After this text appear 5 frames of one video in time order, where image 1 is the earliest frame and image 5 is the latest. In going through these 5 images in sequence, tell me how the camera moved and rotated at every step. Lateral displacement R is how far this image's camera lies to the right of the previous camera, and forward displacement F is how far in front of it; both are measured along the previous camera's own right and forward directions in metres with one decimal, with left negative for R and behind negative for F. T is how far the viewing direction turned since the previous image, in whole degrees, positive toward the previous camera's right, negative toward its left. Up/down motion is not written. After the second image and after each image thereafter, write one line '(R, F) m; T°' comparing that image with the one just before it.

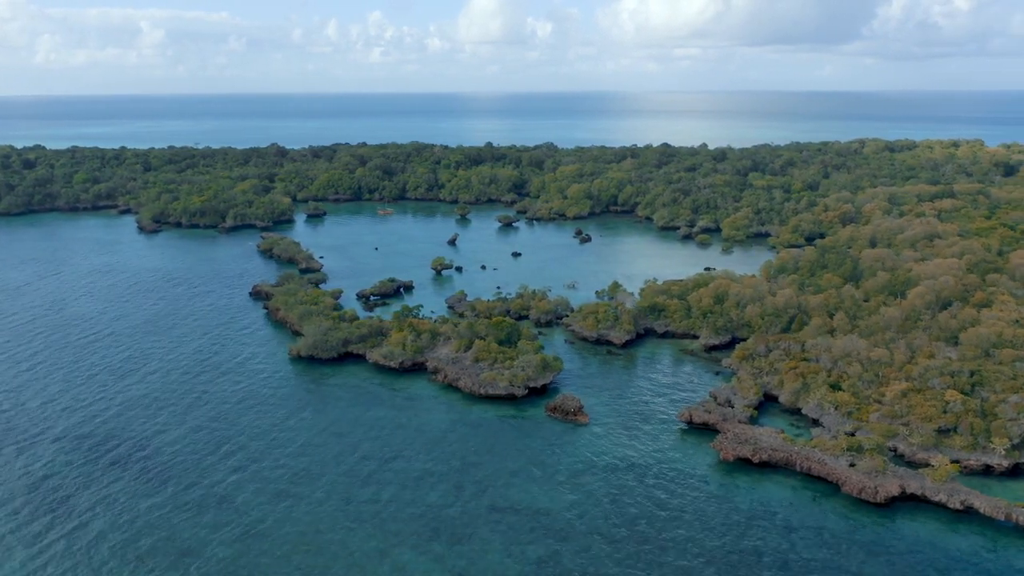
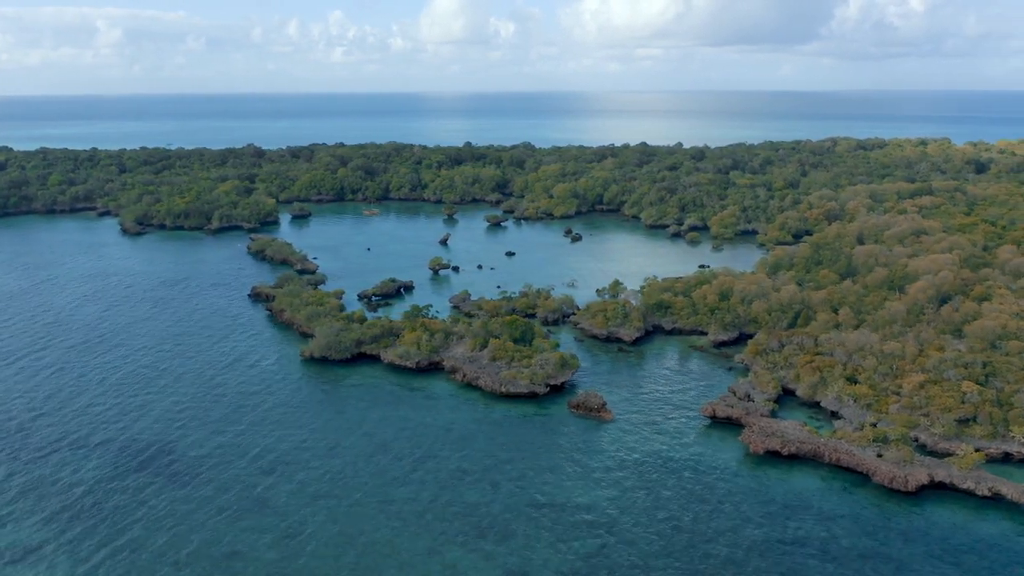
(-2.1, -0.1) m; +2°
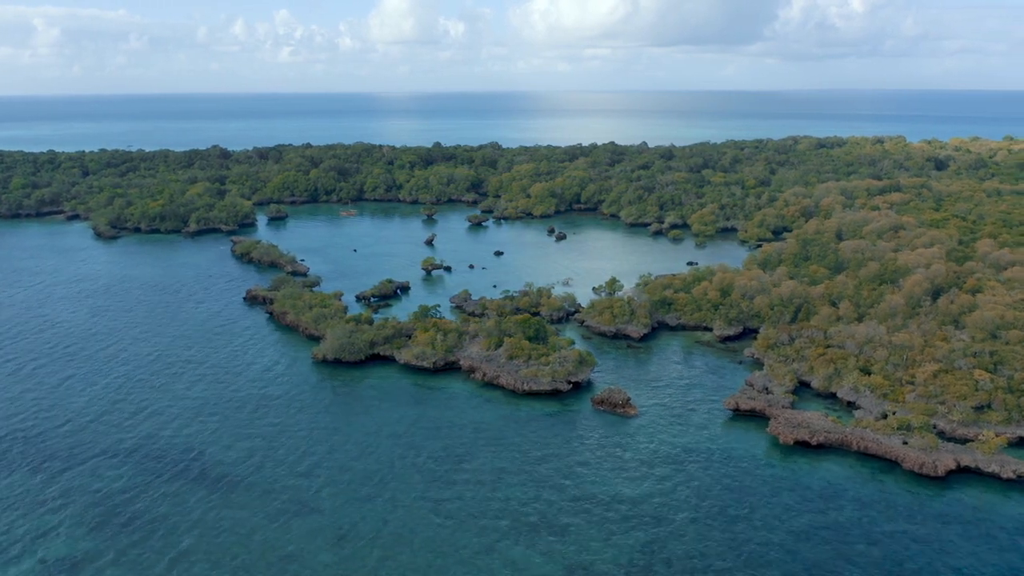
(-2.7, -0.1) m; +3°
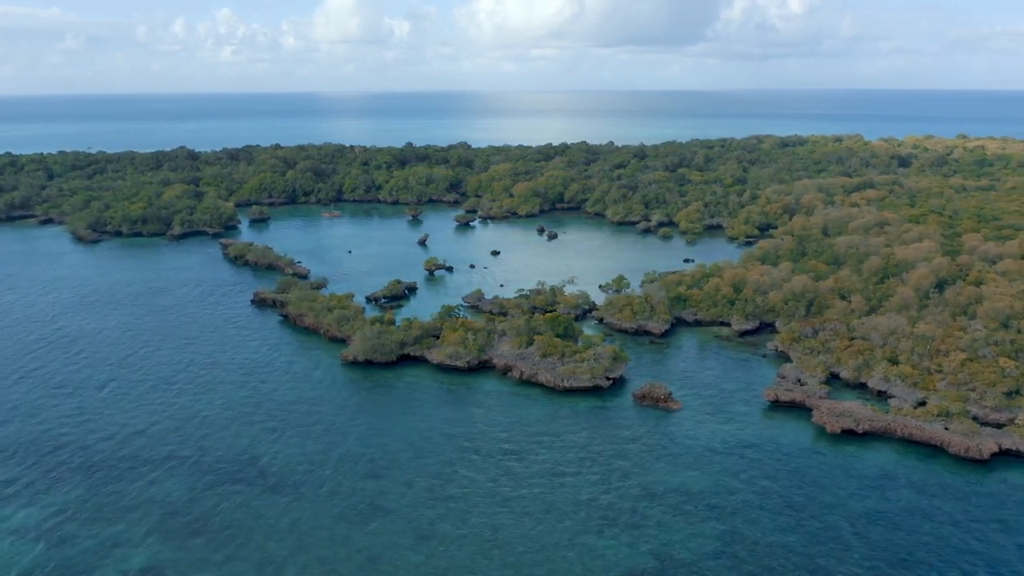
(-3.6, -0.2) m; +3°
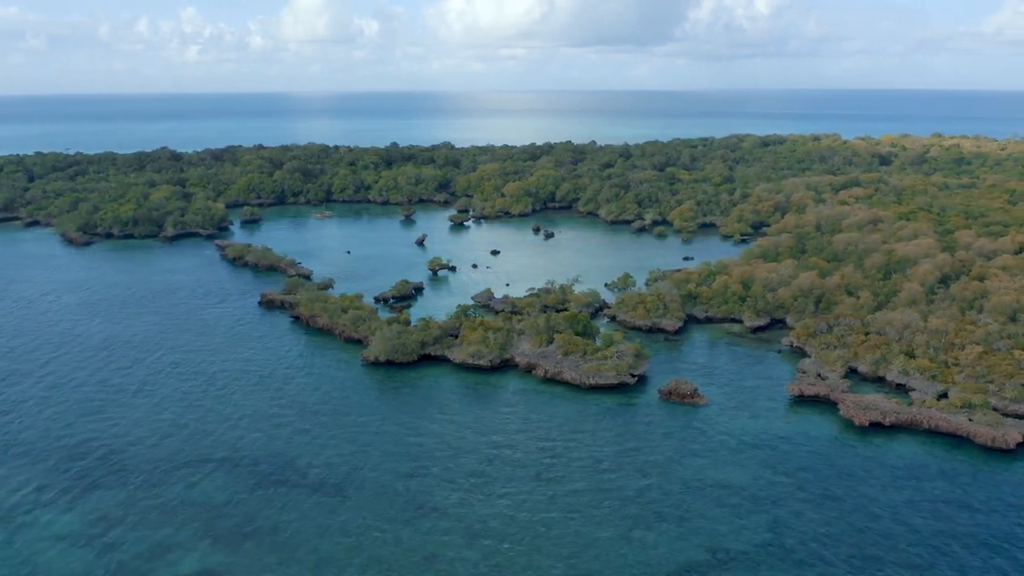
(-2.2, -0.2) m; +2°
